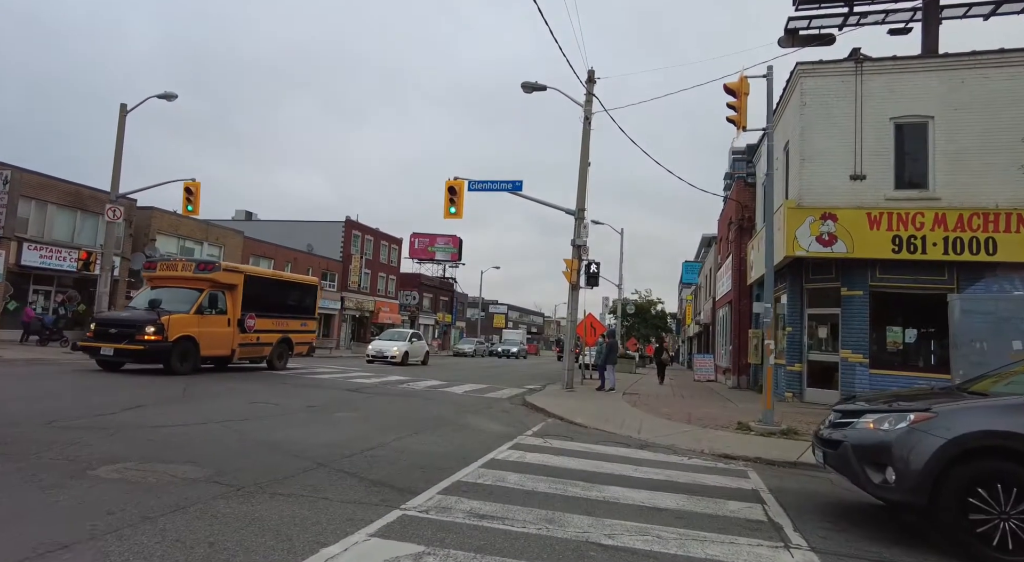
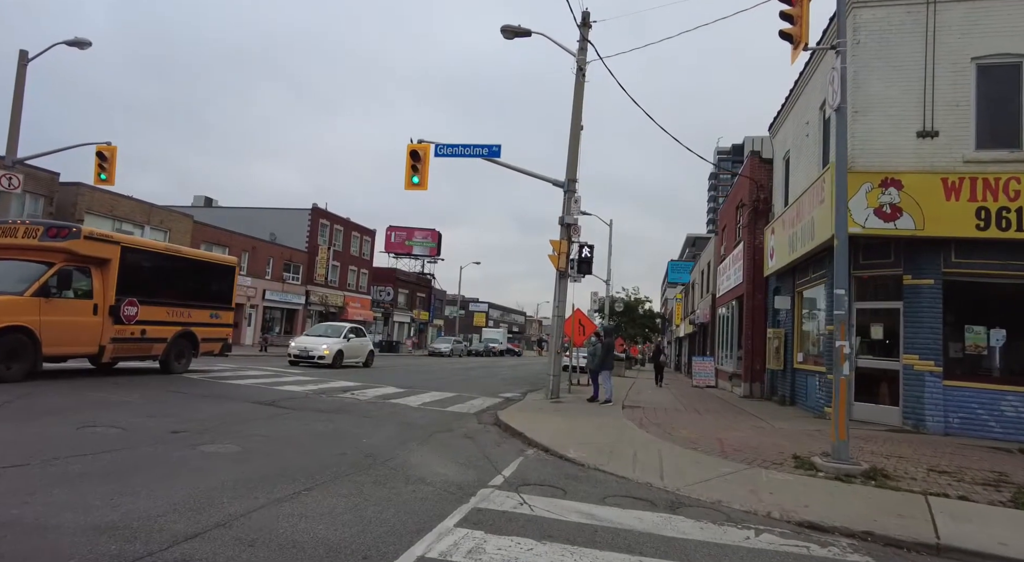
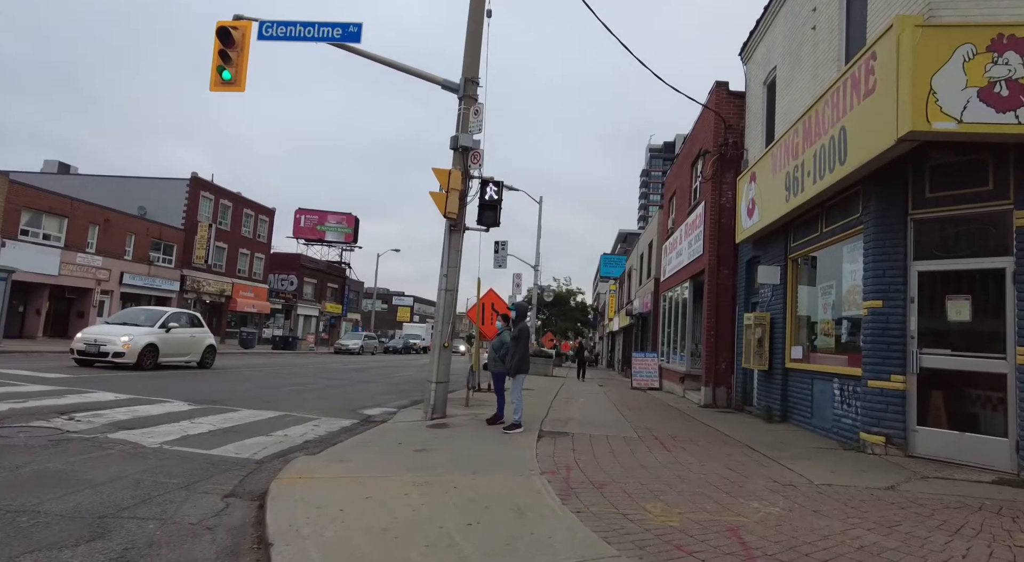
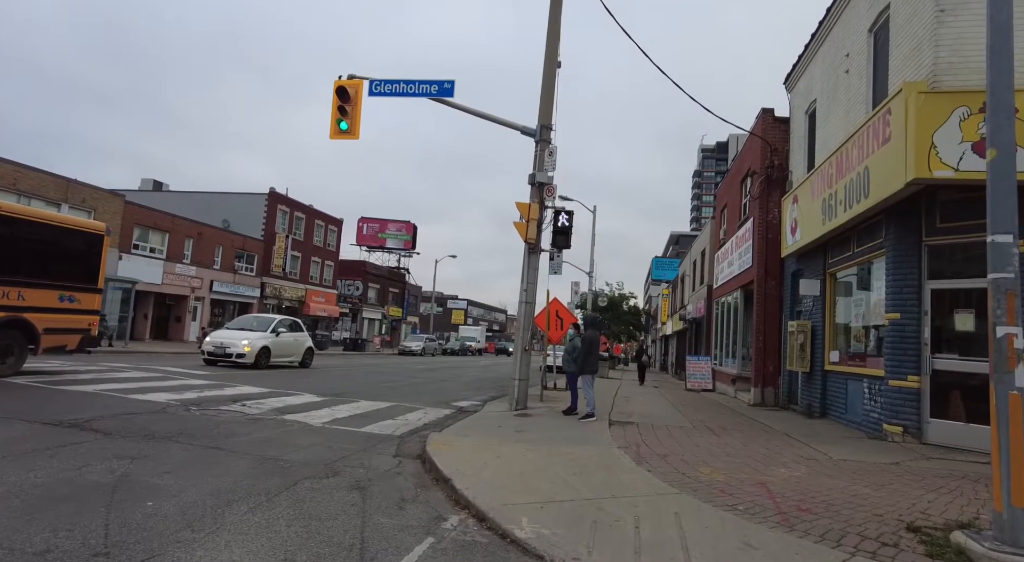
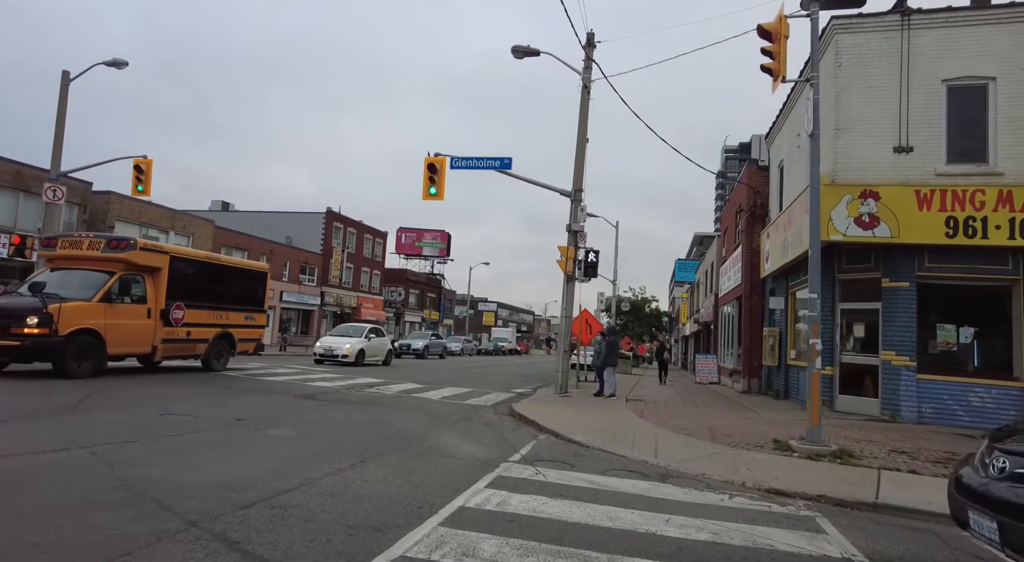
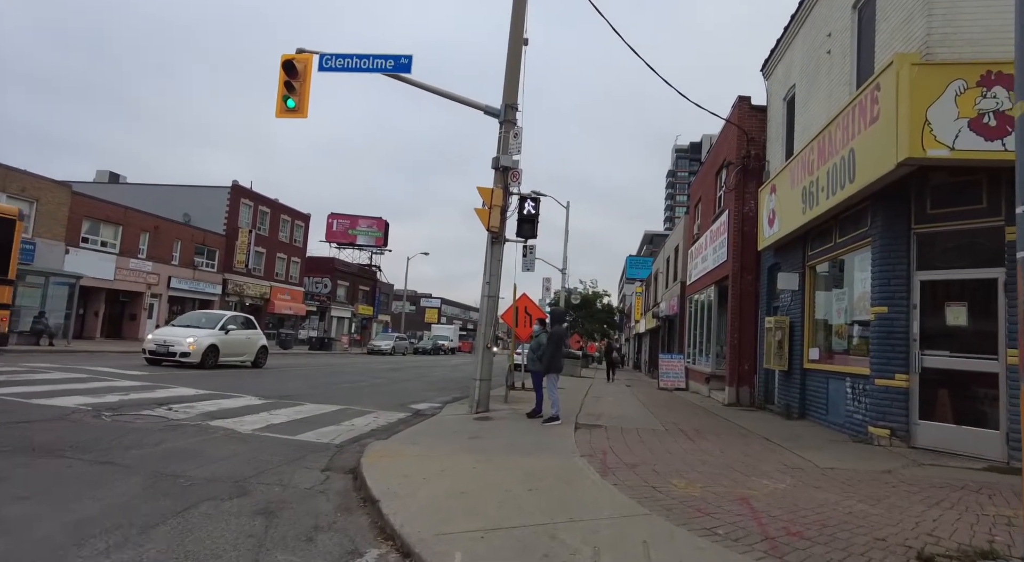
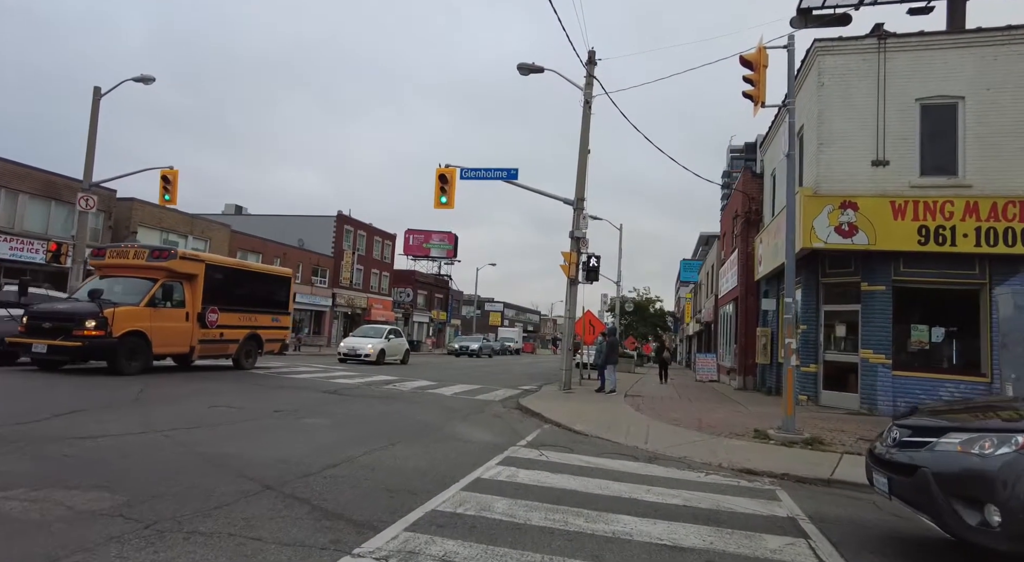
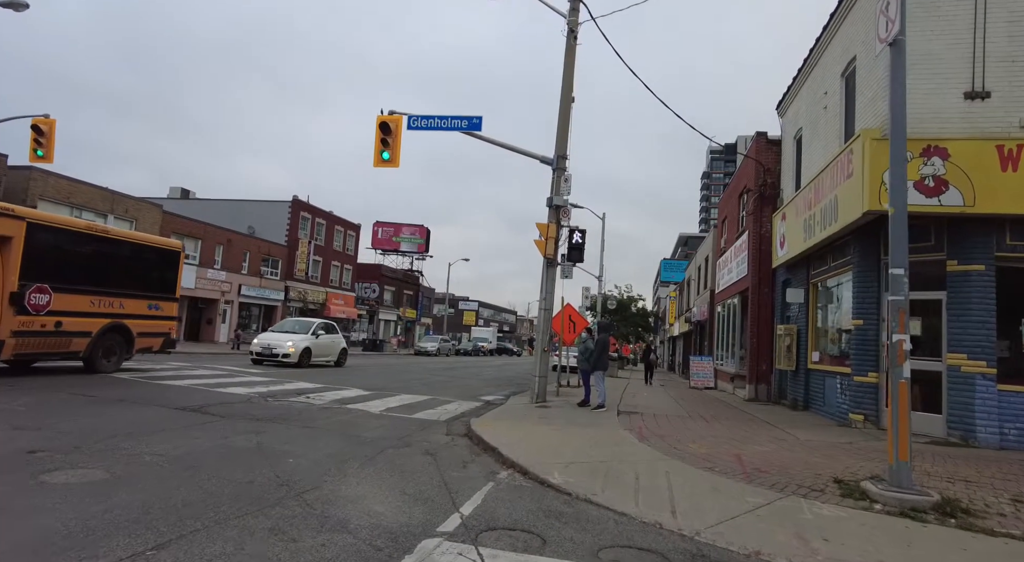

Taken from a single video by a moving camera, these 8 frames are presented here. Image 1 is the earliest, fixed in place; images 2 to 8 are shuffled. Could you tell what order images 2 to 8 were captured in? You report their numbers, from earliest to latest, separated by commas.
7, 5, 2, 8, 4, 6, 3
